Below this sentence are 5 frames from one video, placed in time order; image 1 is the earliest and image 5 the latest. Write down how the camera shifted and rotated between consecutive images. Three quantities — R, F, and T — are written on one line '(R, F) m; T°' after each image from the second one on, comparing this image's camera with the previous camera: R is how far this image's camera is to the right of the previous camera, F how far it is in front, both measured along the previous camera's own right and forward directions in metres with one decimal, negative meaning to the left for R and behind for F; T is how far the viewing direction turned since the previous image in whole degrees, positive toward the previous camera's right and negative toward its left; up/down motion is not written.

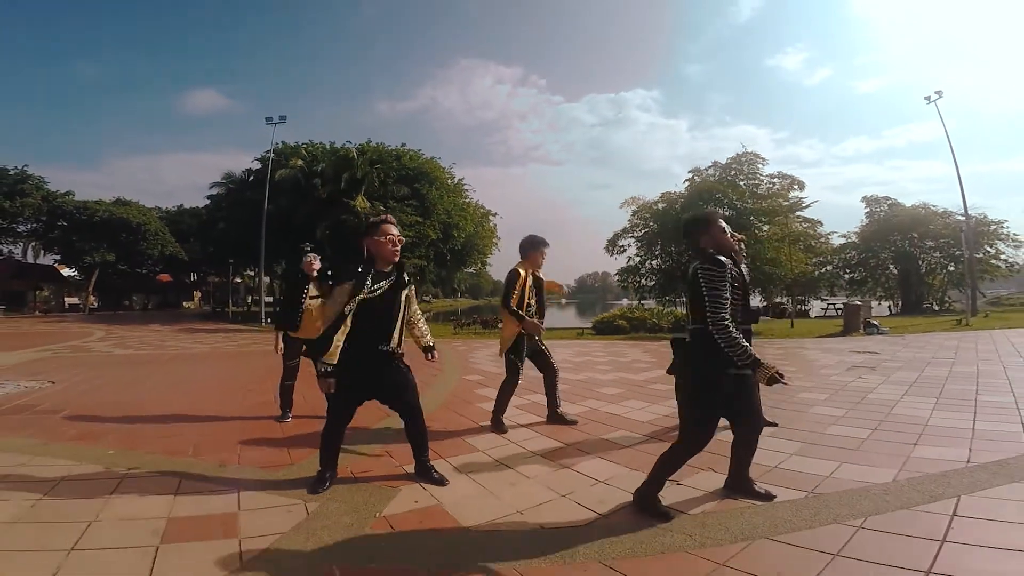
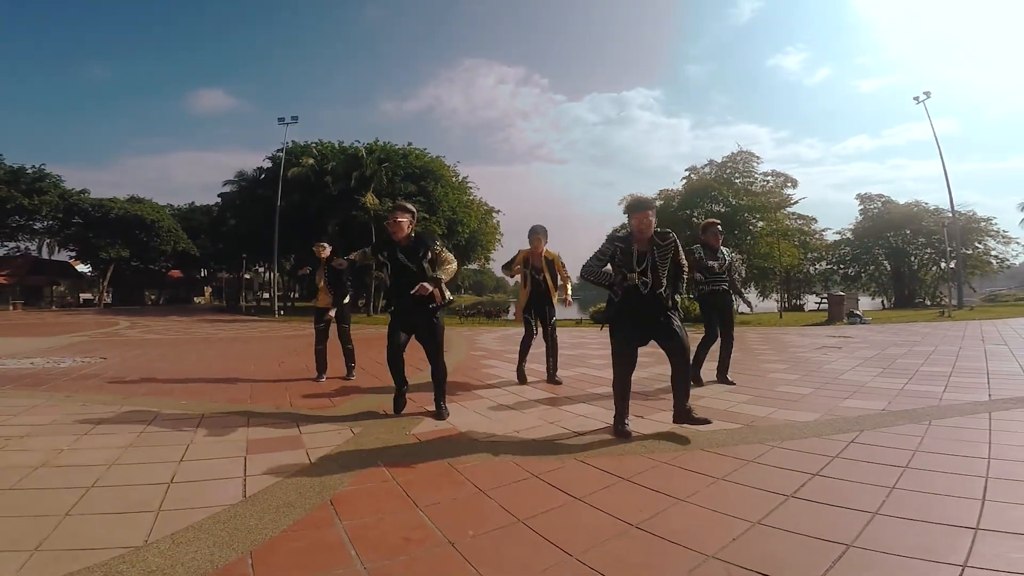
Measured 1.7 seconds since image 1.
(0.0, -0.8) m; 0°
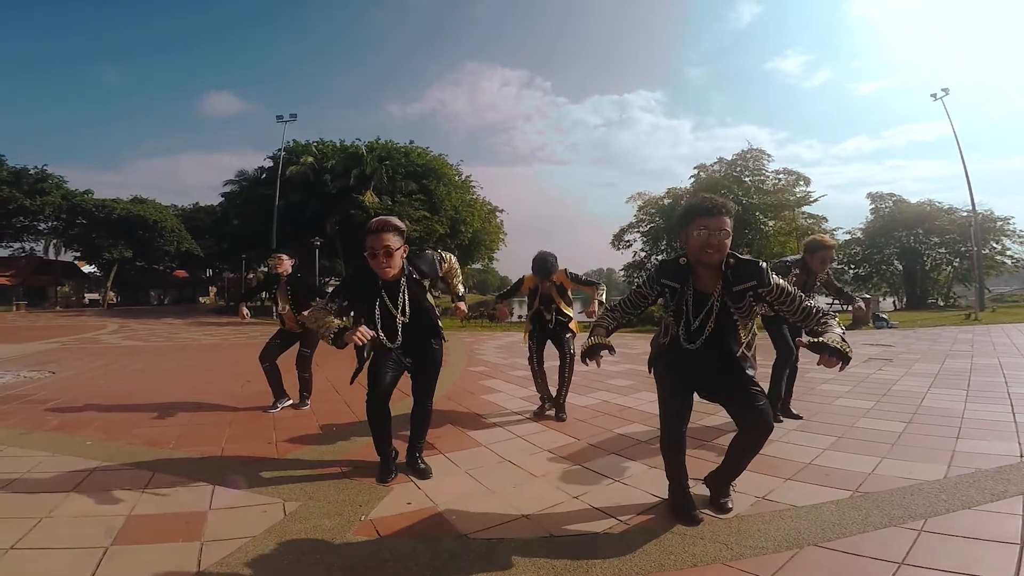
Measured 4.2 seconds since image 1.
(-0.1, +1.2) m; 0°
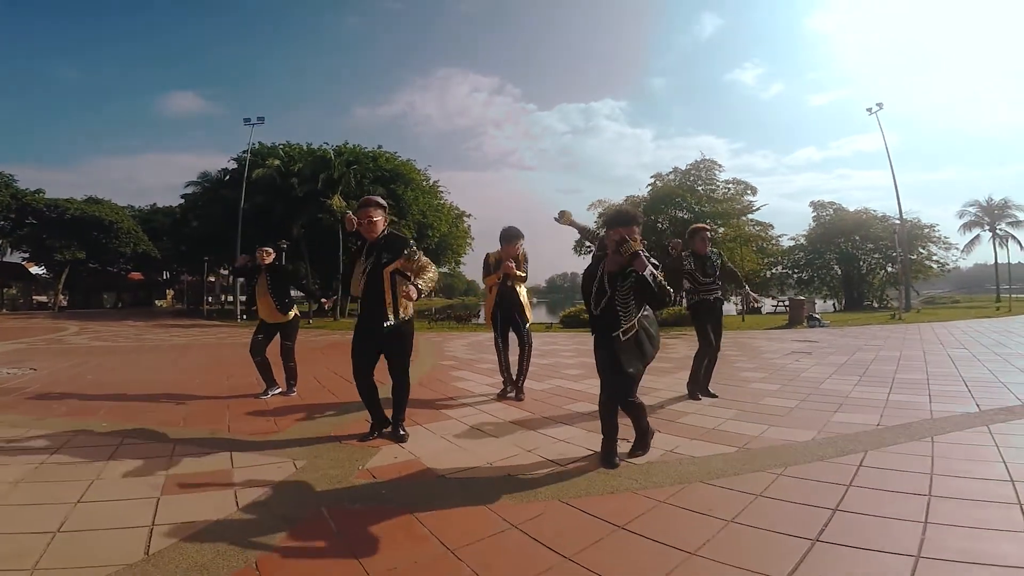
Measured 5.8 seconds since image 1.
(0.0, -0.7) m; +4°
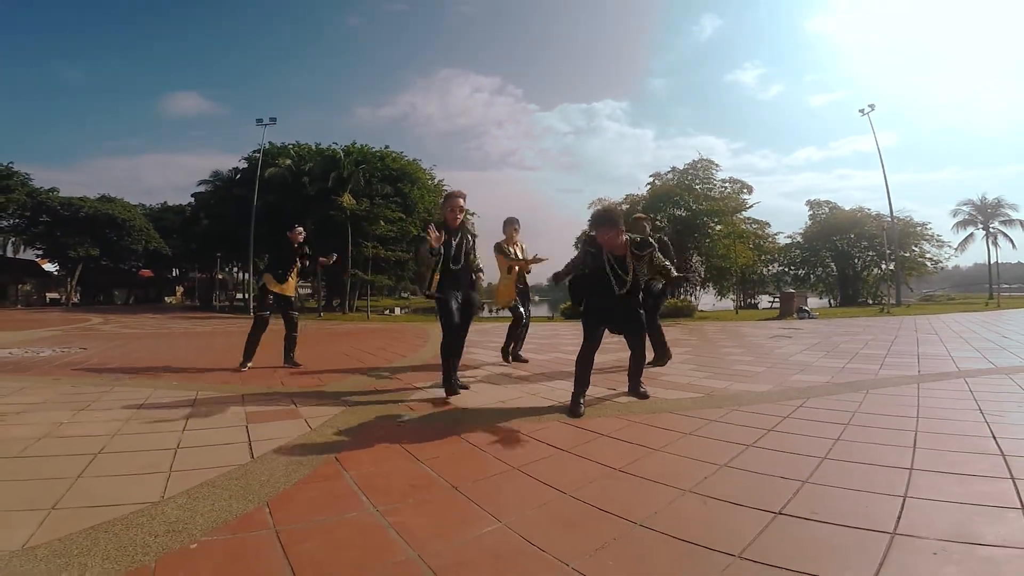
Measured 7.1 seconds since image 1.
(0.0, -0.8) m; 0°
